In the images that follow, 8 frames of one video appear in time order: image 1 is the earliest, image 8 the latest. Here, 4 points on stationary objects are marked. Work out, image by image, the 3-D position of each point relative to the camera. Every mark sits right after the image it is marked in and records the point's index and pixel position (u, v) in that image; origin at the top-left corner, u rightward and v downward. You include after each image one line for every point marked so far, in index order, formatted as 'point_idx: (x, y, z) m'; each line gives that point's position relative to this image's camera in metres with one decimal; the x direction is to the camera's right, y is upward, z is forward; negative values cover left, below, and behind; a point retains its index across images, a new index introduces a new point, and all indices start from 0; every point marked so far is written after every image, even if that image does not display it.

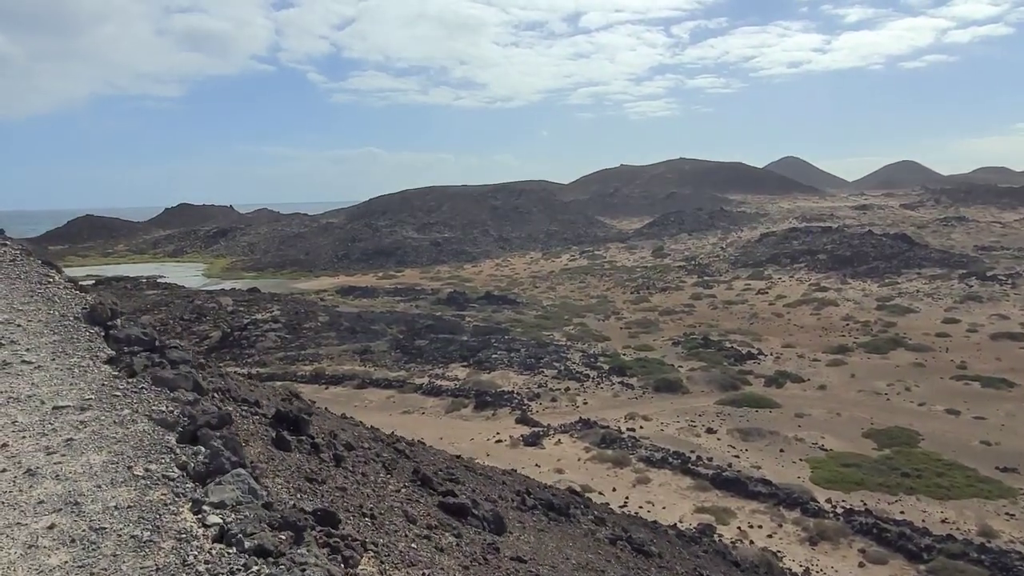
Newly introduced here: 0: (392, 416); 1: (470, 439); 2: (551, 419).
0: (-3.3, -3.5, +19.7) m
1: (-1.0, -3.6, +17.4) m
2: (+1.1, -3.5, +19.5) m
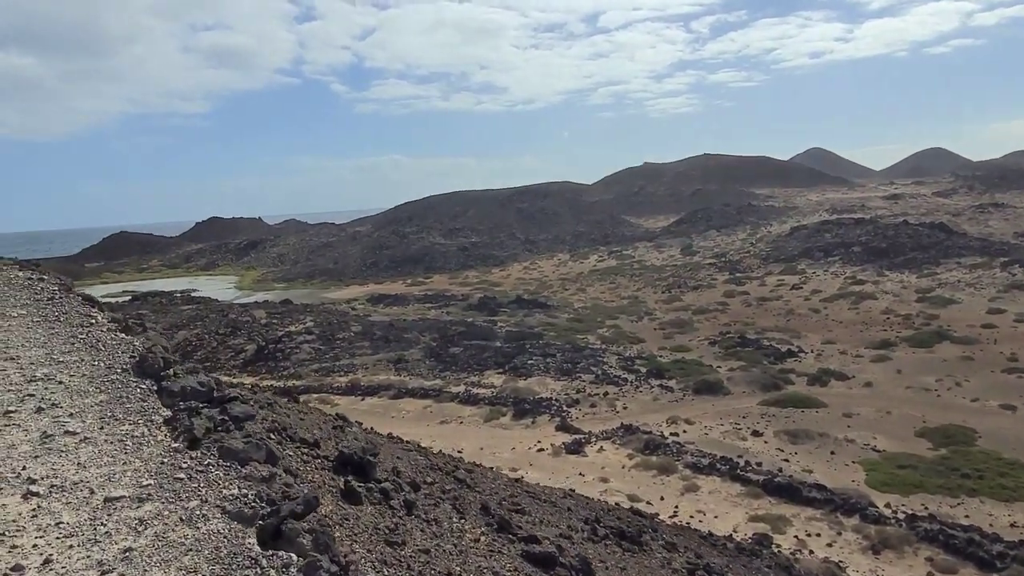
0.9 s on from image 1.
0: (-2.2, -3.7, +19.5) m
1: (0.0, -3.8, +17.1) m
2: (+2.1, -3.6, +19.1) m
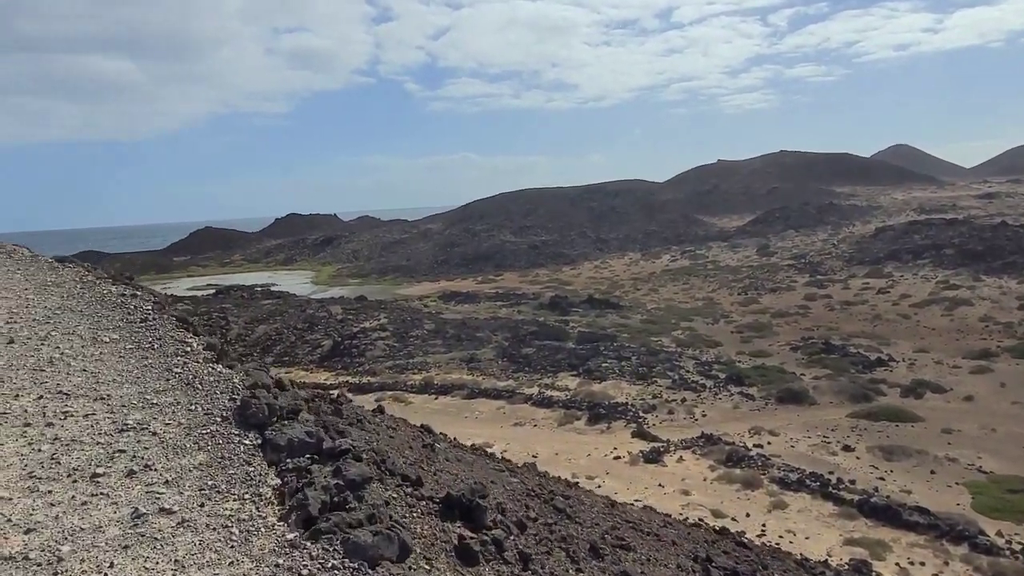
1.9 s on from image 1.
0: (-0.2, -3.7, +19.3) m
1: (+1.7, -3.9, +16.7) m
2: (+4.0, -3.7, +18.5) m
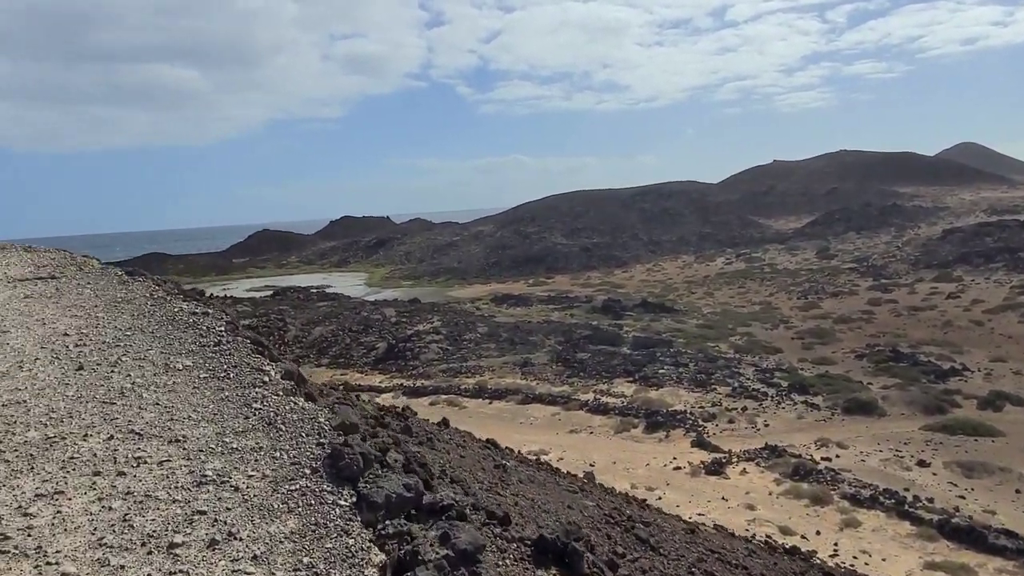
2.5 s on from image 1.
0: (+1.2, -3.9, +19.0) m
1: (+3.0, -4.0, +16.2) m
2: (+5.4, -3.9, +17.9) m
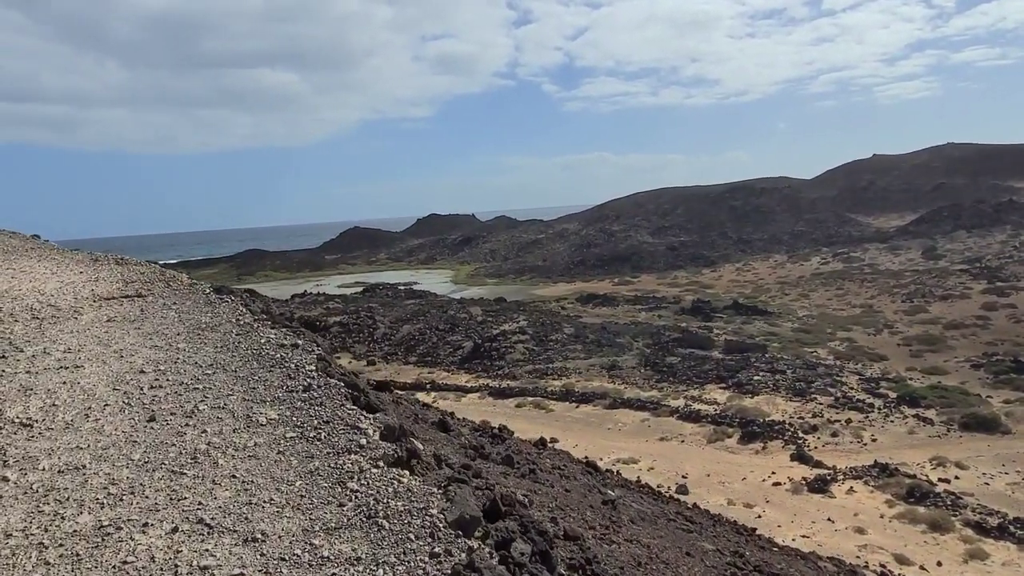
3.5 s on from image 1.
0: (+3.5, -3.9, +18.4) m
1: (+4.9, -4.1, +15.5) m
2: (+7.5, -4.0, +16.8) m
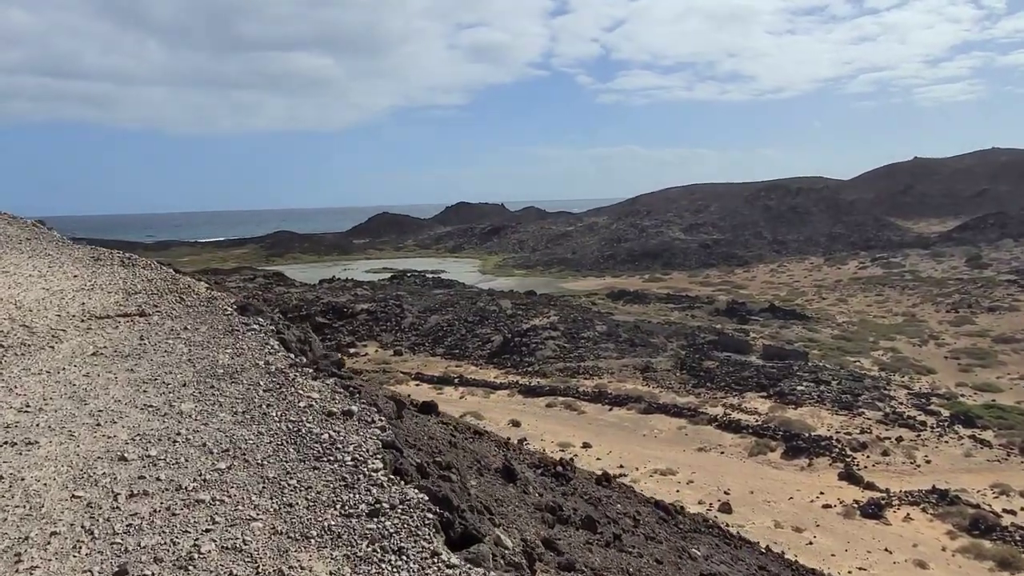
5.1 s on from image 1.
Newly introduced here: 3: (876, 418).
0: (+4.2, -4.0, +17.5) m
1: (+5.6, -4.2, +14.5) m
2: (+8.2, -4.2, +15.8) m
3: (+10.0, -3.6, +19.9) m
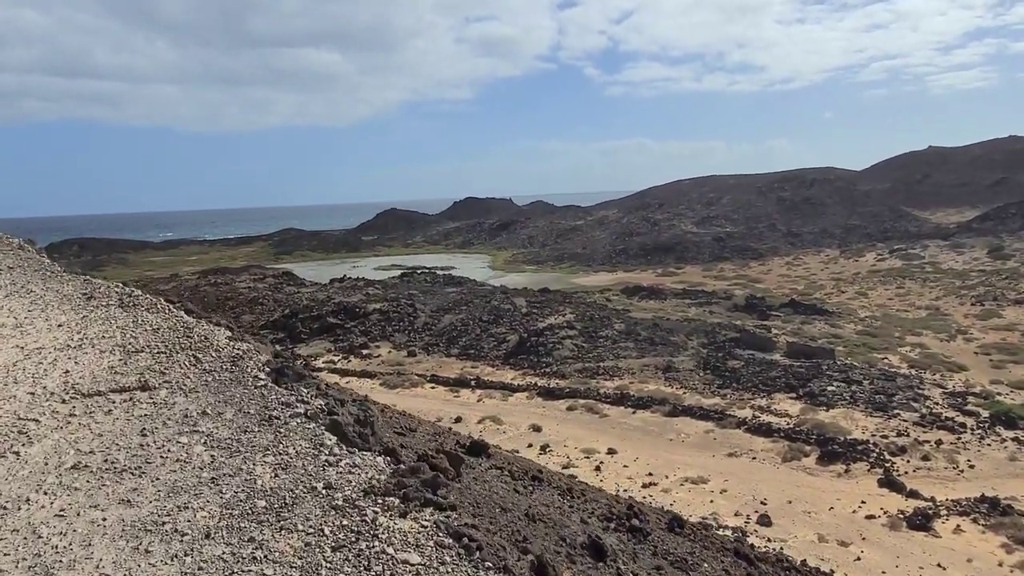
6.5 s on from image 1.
0: (+4.7, -4.0, +16.8) m
1: (+6.0, -4.2, +13.8) m
2: (+8.7, -4.1, +15.0) m
3: (+10.6, -3.5, +19.1) m
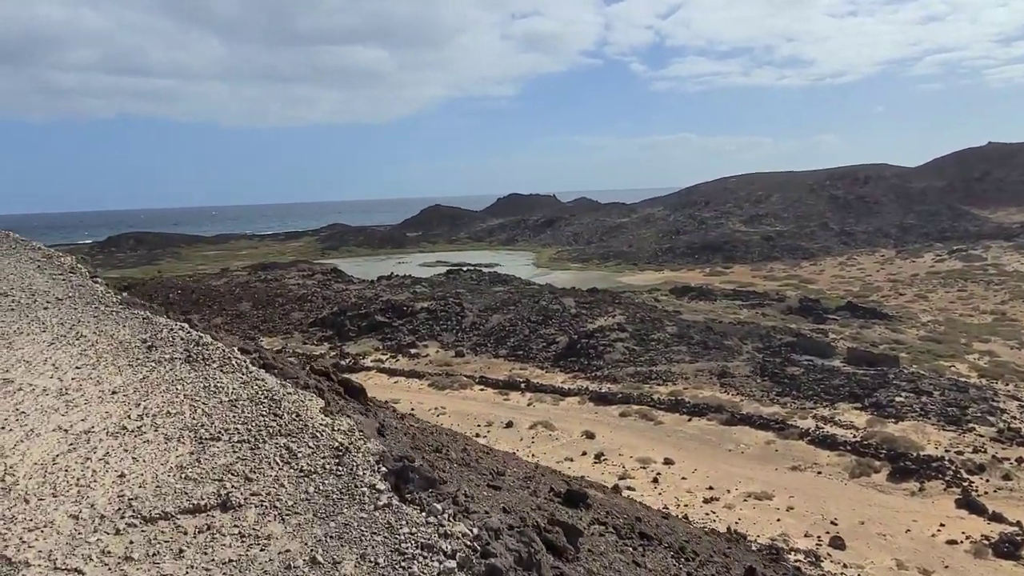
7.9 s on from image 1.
0: (+5.9, -4.1, +16.1) m
1: (+7.1, -4.4, +13.0) m
2: (+9.8, -4.3, +14.1) m
3: (+11.9, -3.6, +18.0) m
